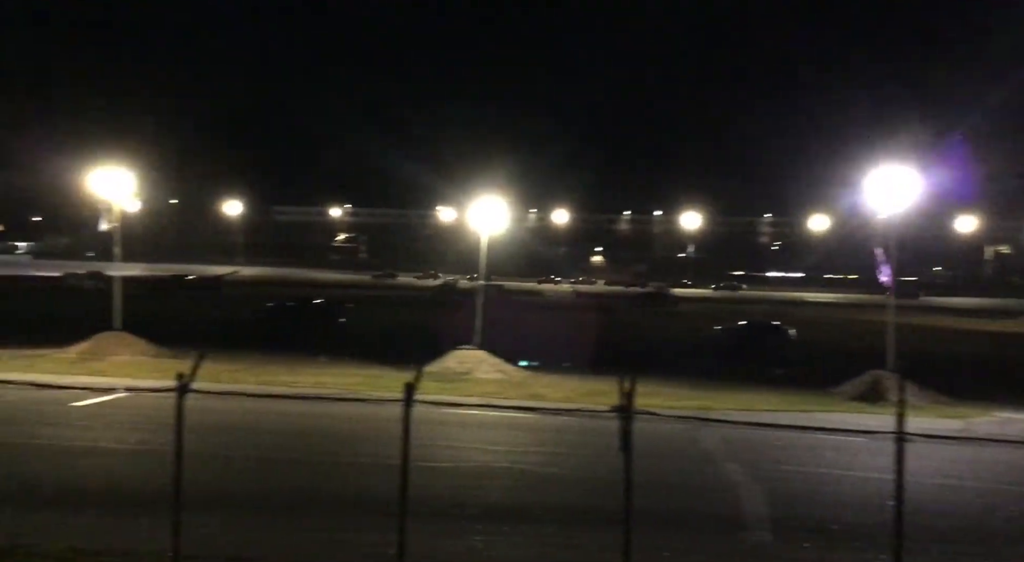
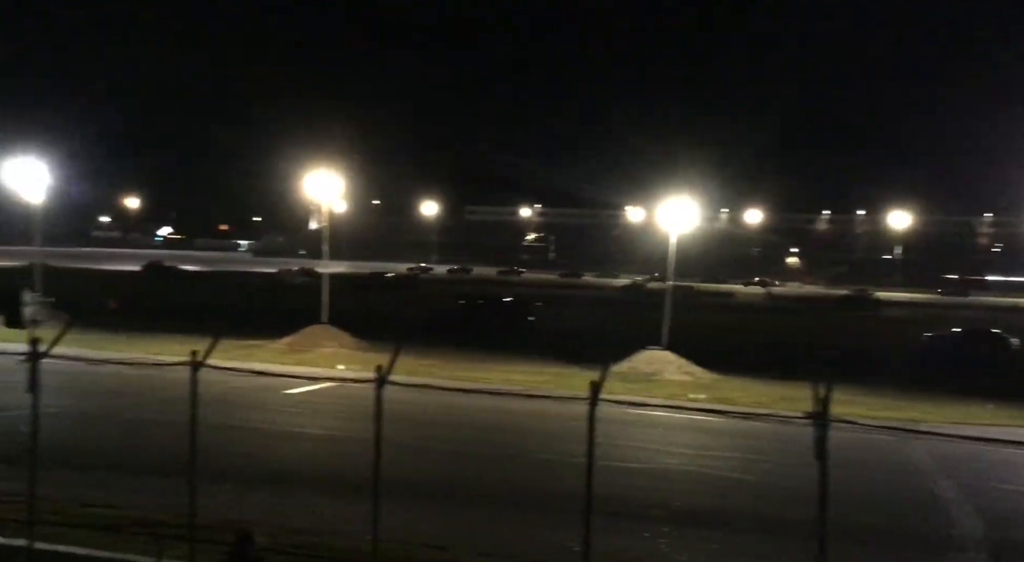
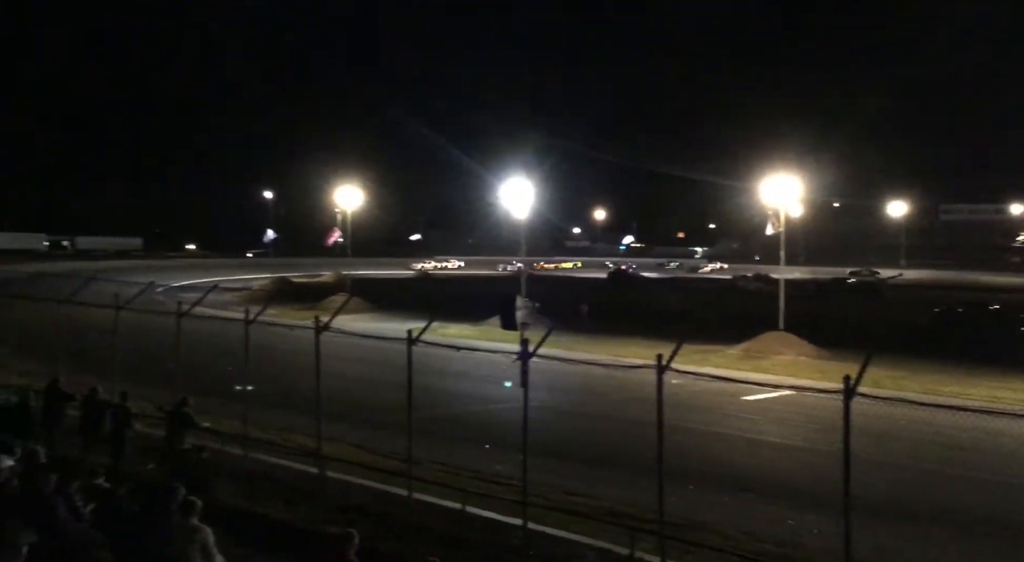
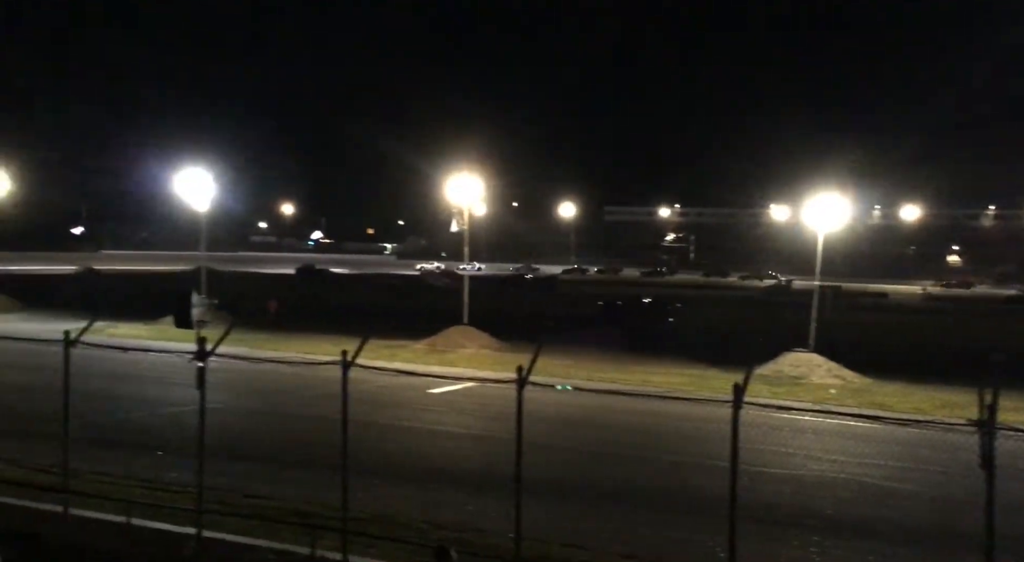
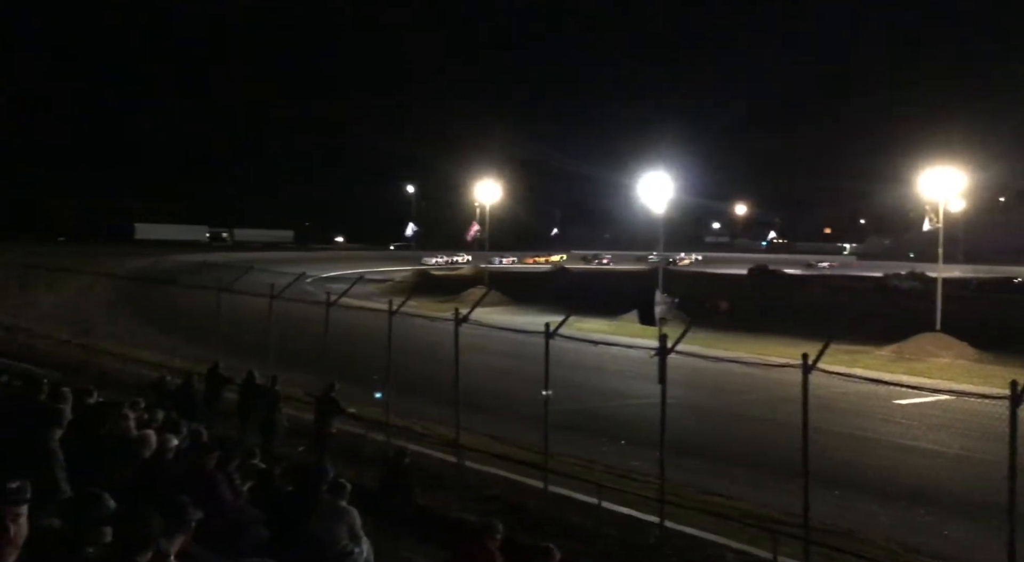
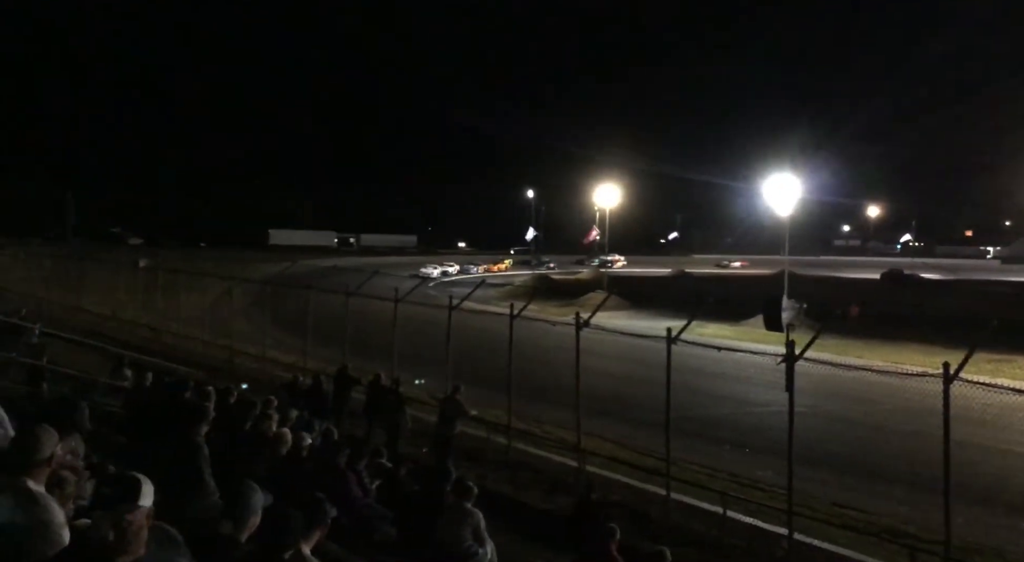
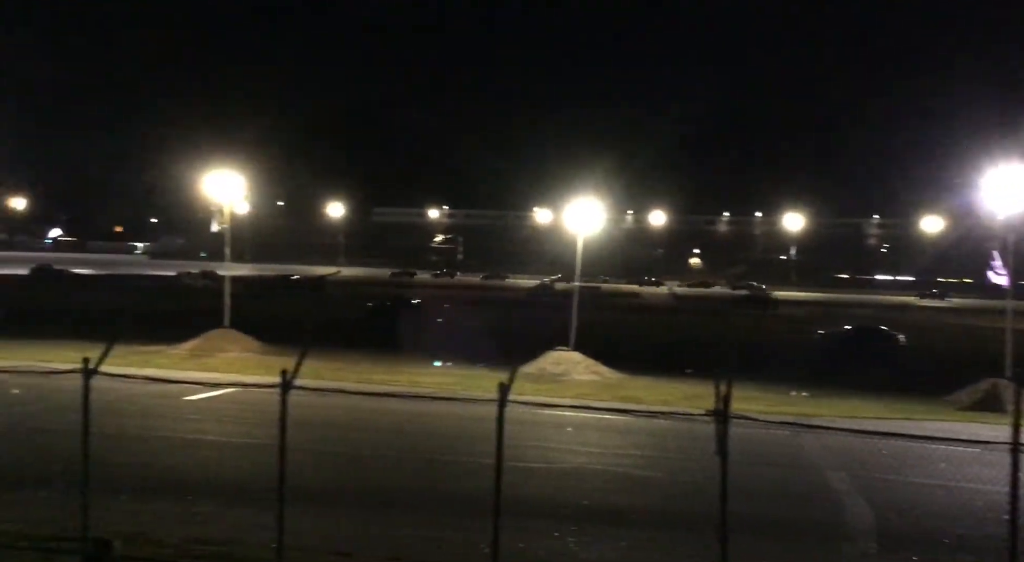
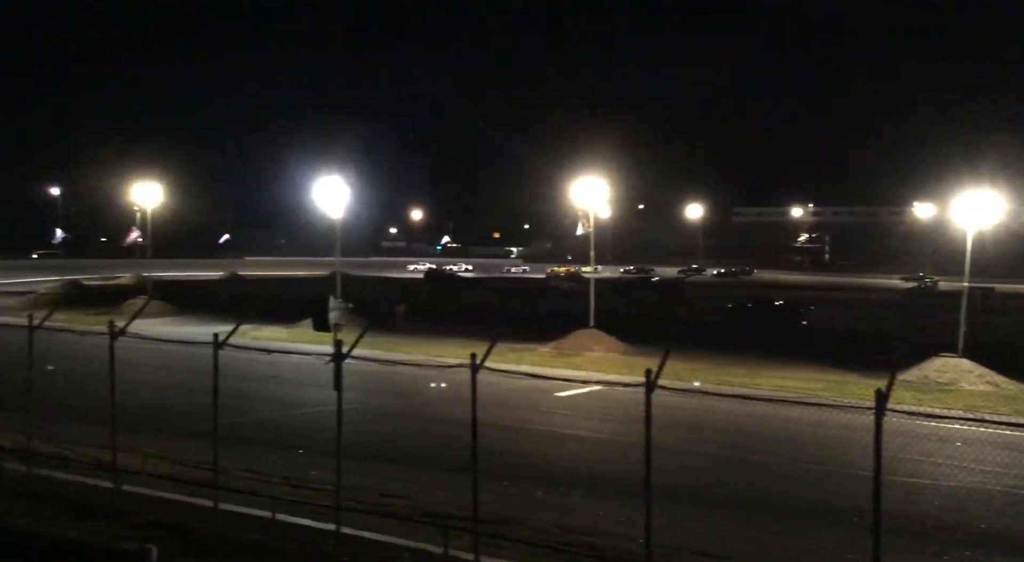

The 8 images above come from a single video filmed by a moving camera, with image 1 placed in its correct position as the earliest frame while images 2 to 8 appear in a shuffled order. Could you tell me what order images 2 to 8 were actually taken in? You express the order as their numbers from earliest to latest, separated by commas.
7, 2, 4, 8, 3, 5, 6
